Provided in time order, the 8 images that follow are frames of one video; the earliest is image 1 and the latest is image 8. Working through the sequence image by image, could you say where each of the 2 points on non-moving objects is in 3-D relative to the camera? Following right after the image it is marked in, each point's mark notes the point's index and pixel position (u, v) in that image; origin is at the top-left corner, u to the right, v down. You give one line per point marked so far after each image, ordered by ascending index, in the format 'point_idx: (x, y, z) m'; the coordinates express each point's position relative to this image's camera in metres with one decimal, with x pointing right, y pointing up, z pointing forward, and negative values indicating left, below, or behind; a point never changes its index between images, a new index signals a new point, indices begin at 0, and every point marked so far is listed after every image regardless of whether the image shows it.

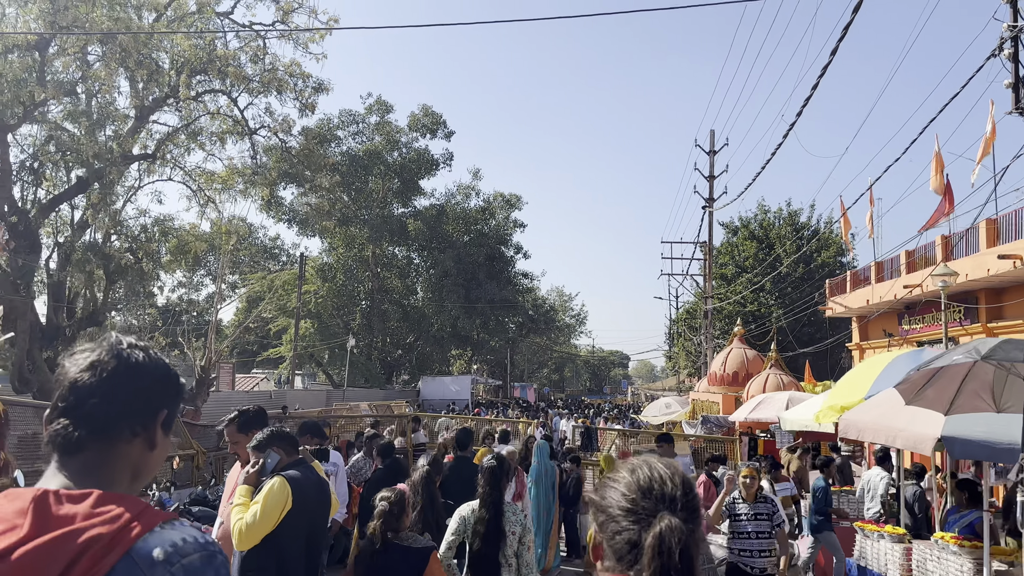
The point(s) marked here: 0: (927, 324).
0: (+10.6, -0.9, +19.4) m
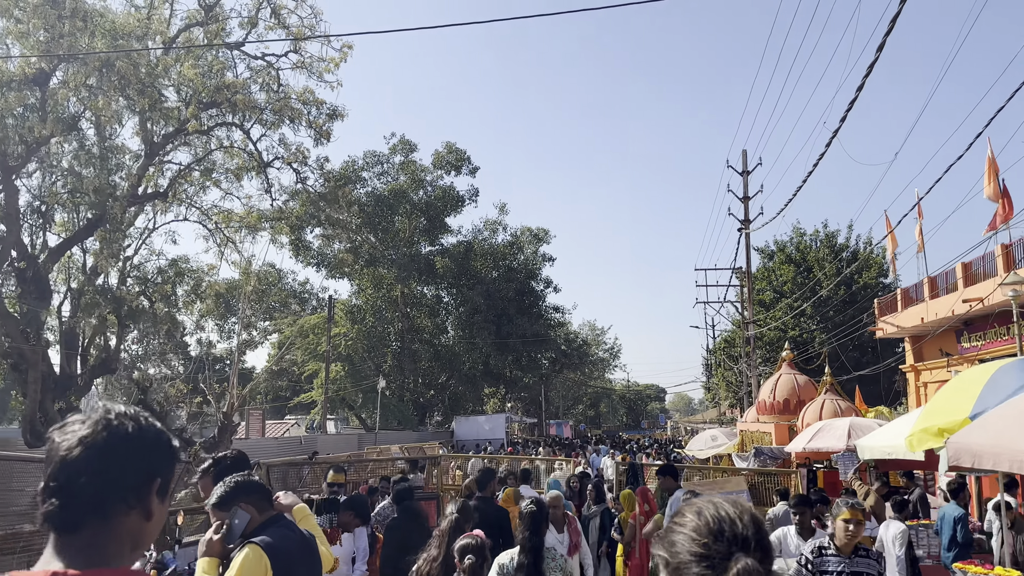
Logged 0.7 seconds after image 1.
0: (+11.4, -1.2, +18.0) m
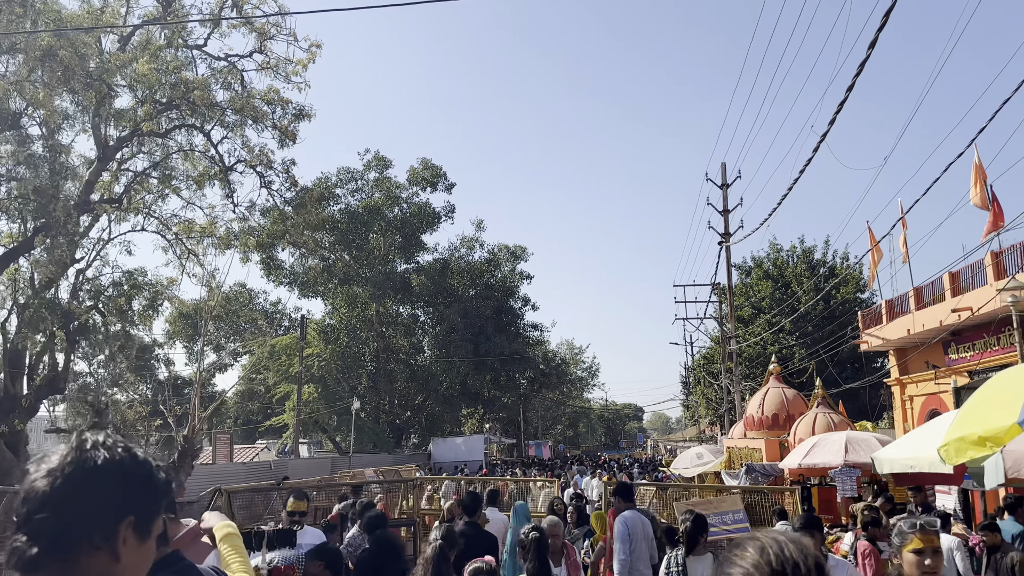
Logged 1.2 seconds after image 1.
0: (+10.9, -1.5, +17.6) m
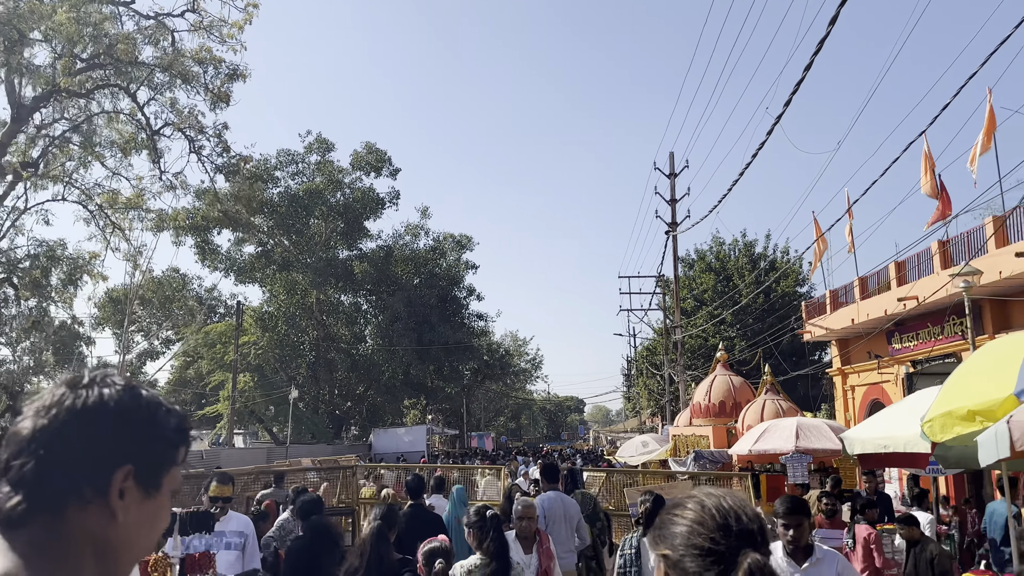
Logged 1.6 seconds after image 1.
0: (+9.7, -1.2, +17.8) m
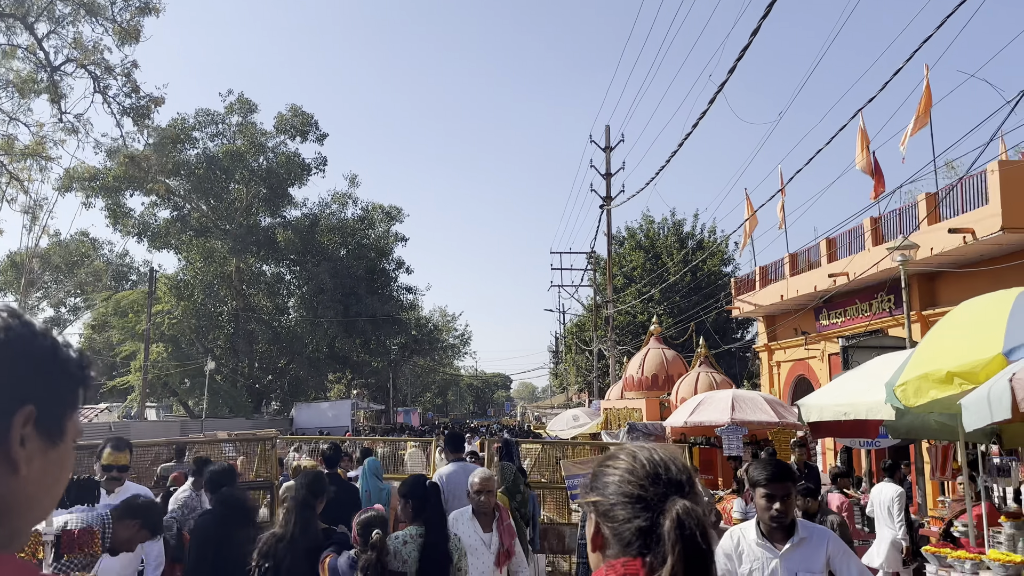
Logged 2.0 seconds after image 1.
0: (+8.1, -0.7, +18.1) m
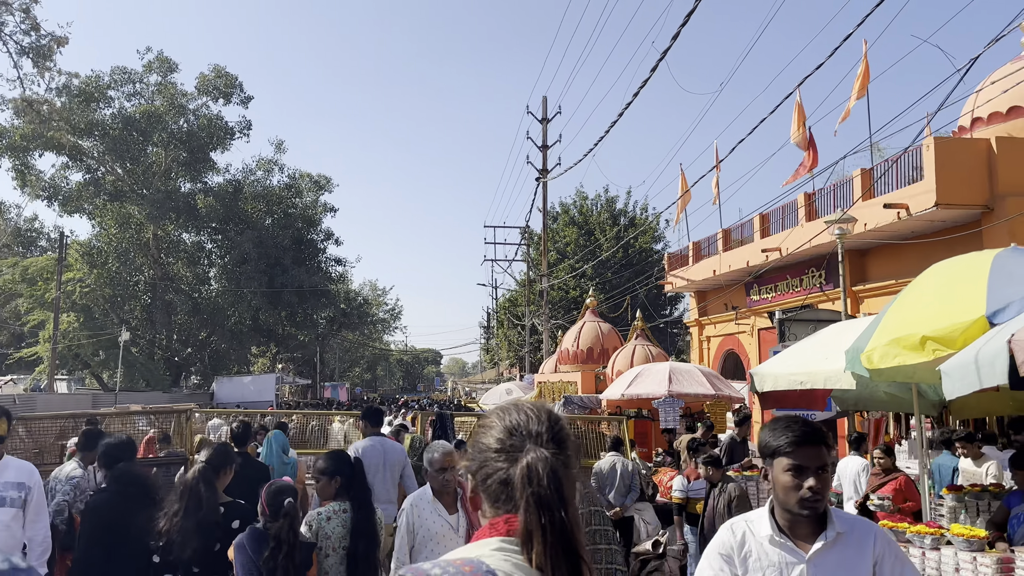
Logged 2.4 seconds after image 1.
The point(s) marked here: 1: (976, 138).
0: (+6.5, -0.1, +18.3) m
1: (+7.6, +2.4, +12.4) m
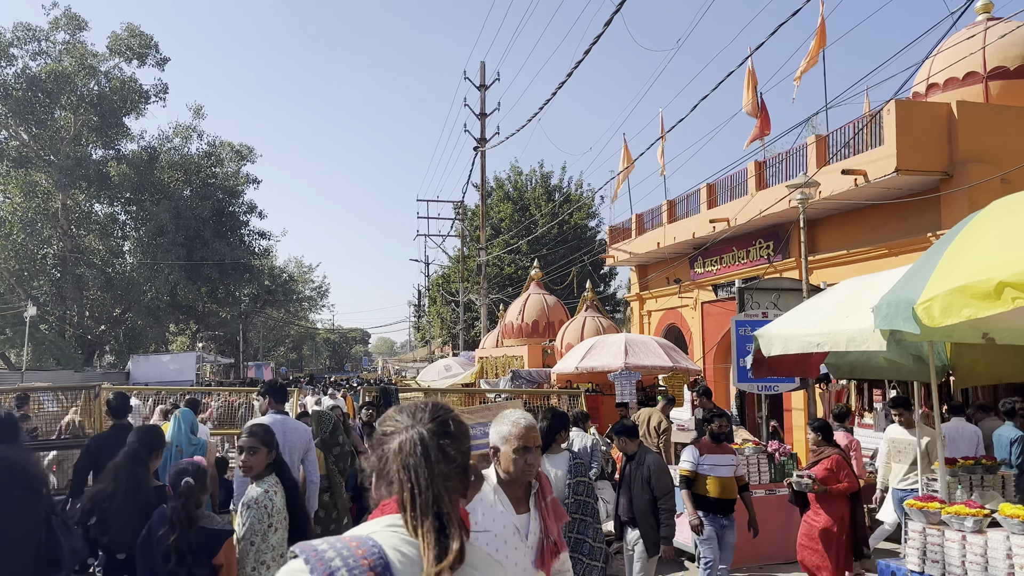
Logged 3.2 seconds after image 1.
0: (+5.1, +0.6, +18.0) m
1: (+6.8, +2.9, +12.2) m
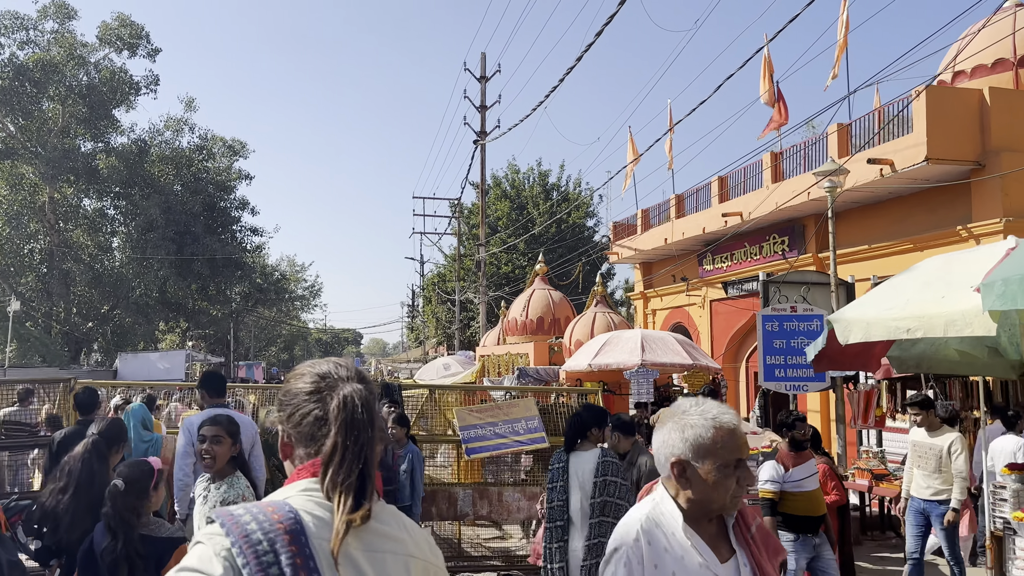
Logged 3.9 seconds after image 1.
0: (+5.2, +0.6, +17.4) m
1: (+6.9, +3.0, +11.6) m
